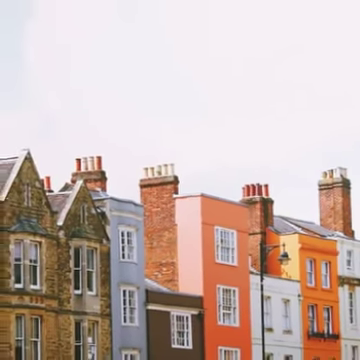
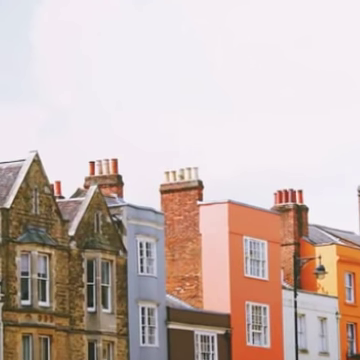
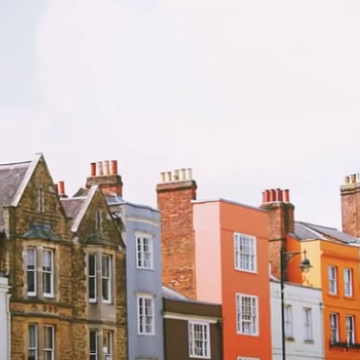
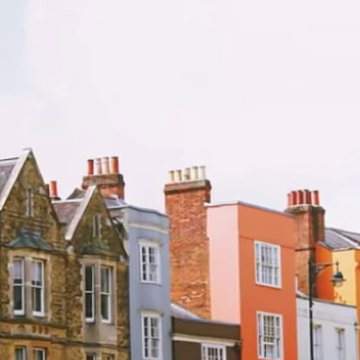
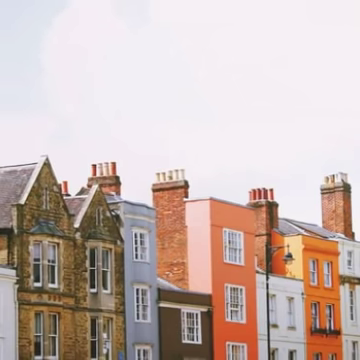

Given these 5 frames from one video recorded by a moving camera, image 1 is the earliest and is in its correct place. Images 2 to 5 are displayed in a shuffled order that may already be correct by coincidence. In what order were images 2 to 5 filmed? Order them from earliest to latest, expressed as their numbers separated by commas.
5, 3, 2, 4
